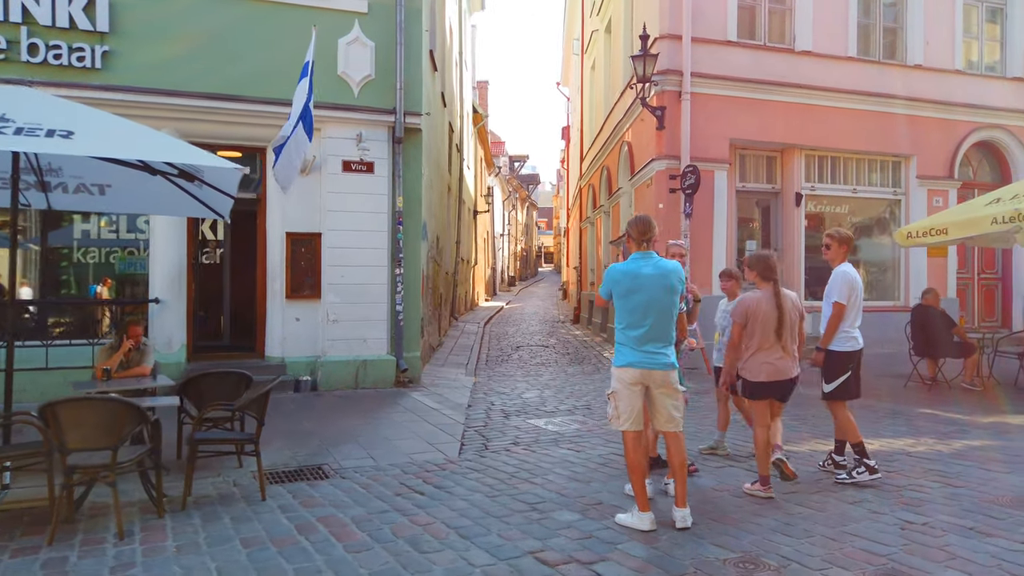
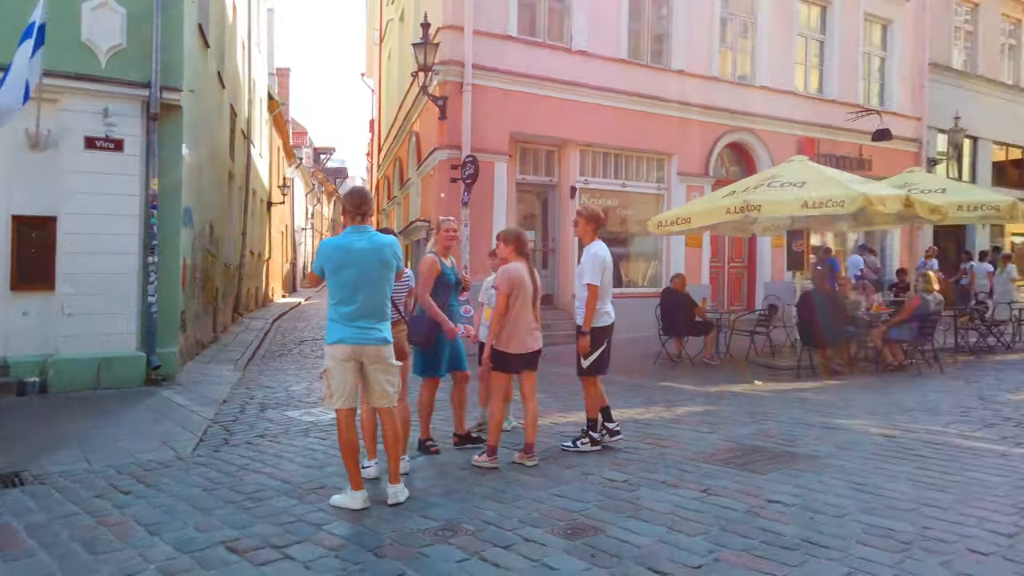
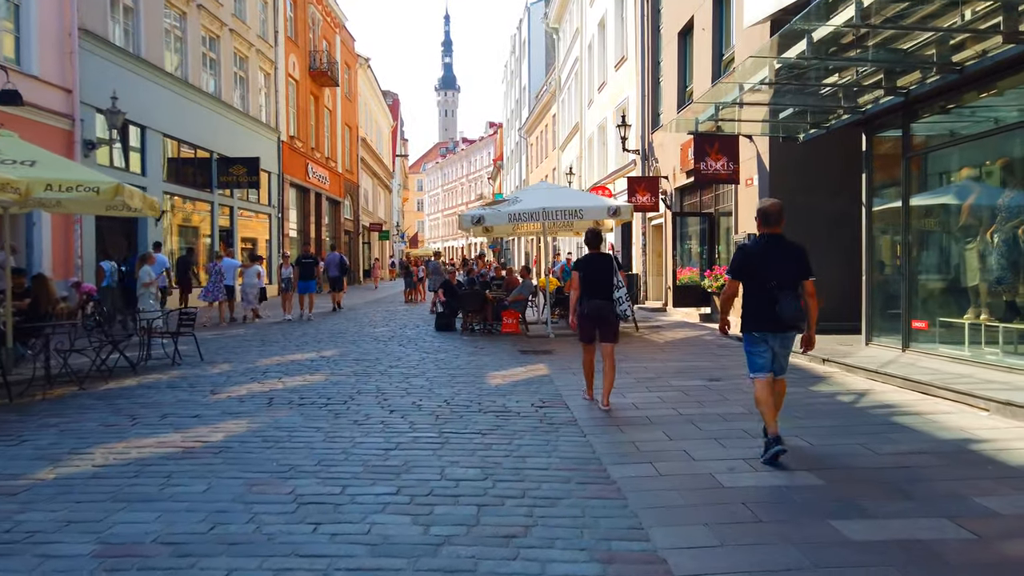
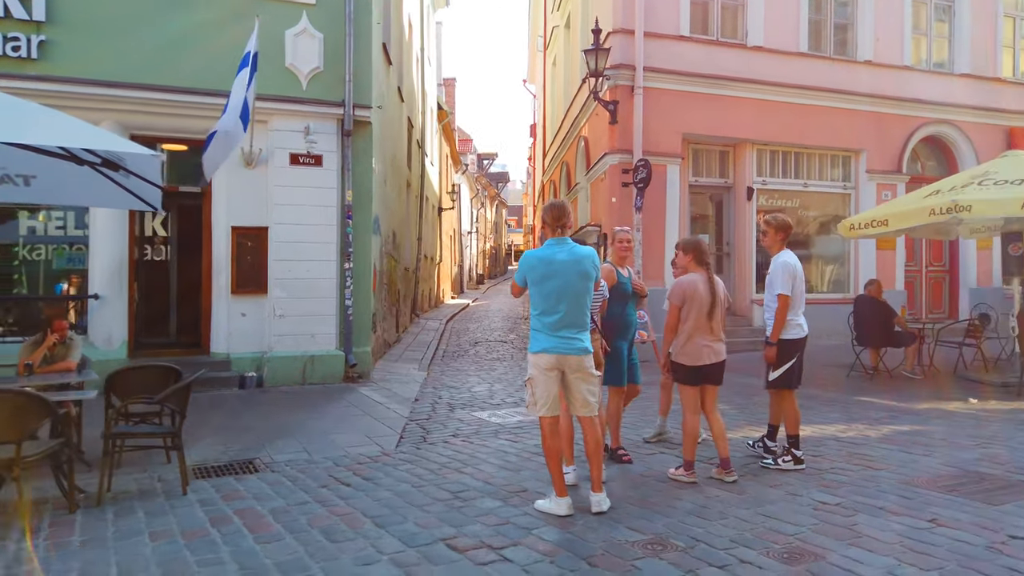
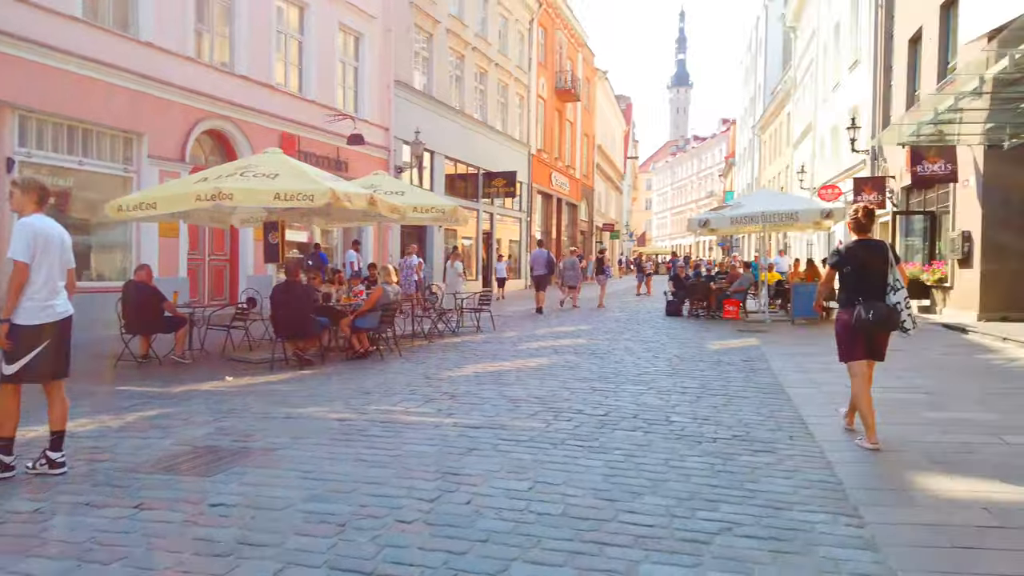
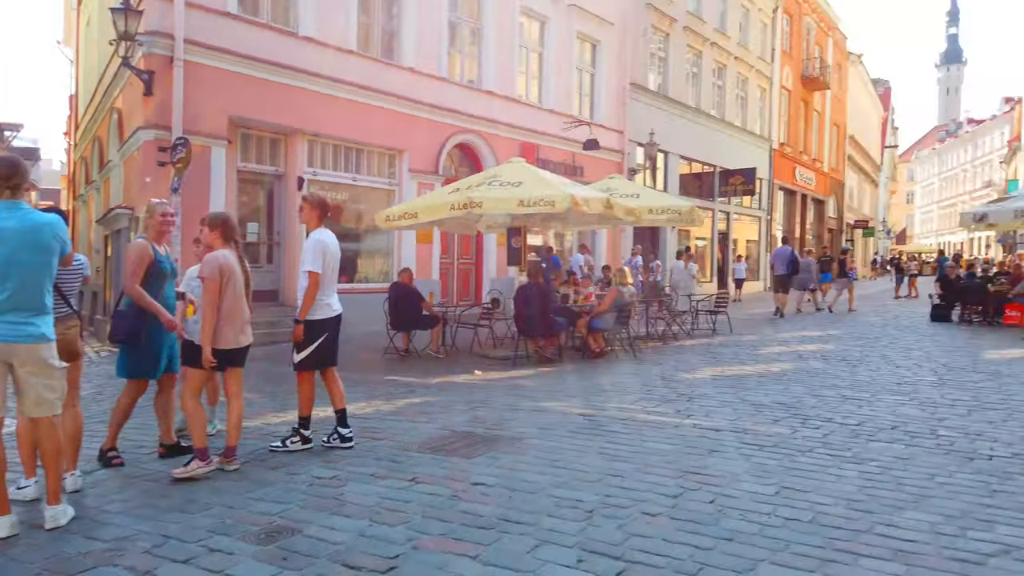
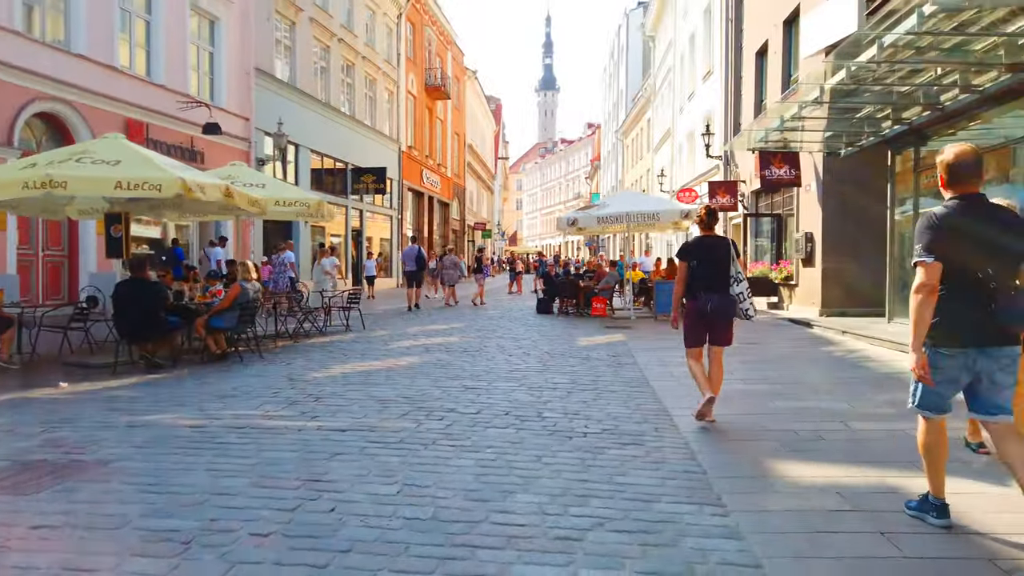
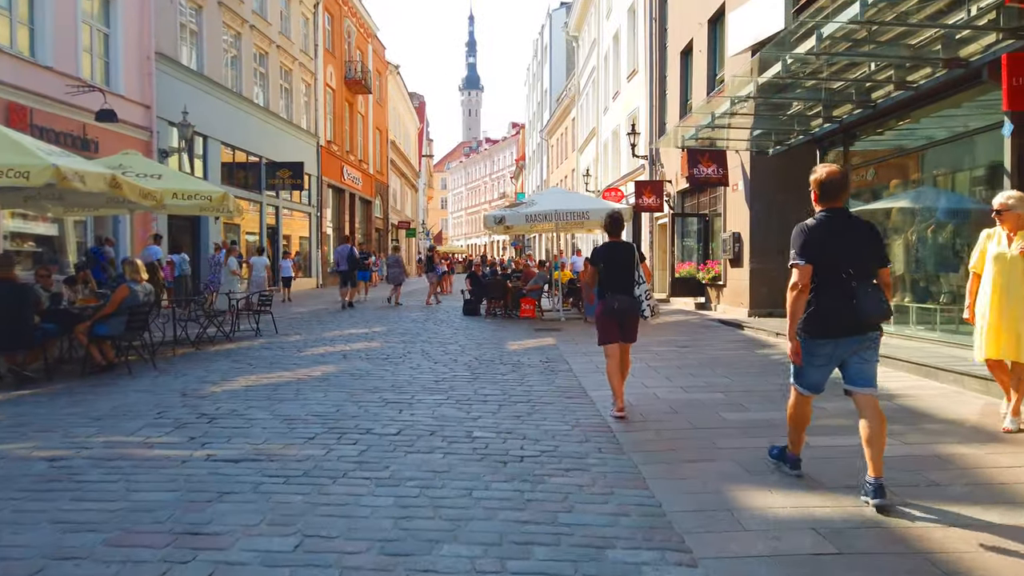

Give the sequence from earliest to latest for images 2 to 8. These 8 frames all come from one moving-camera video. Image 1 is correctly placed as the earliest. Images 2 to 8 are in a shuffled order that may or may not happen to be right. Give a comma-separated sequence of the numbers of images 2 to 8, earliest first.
4, 2, 6, 5, 7, 8, 3
